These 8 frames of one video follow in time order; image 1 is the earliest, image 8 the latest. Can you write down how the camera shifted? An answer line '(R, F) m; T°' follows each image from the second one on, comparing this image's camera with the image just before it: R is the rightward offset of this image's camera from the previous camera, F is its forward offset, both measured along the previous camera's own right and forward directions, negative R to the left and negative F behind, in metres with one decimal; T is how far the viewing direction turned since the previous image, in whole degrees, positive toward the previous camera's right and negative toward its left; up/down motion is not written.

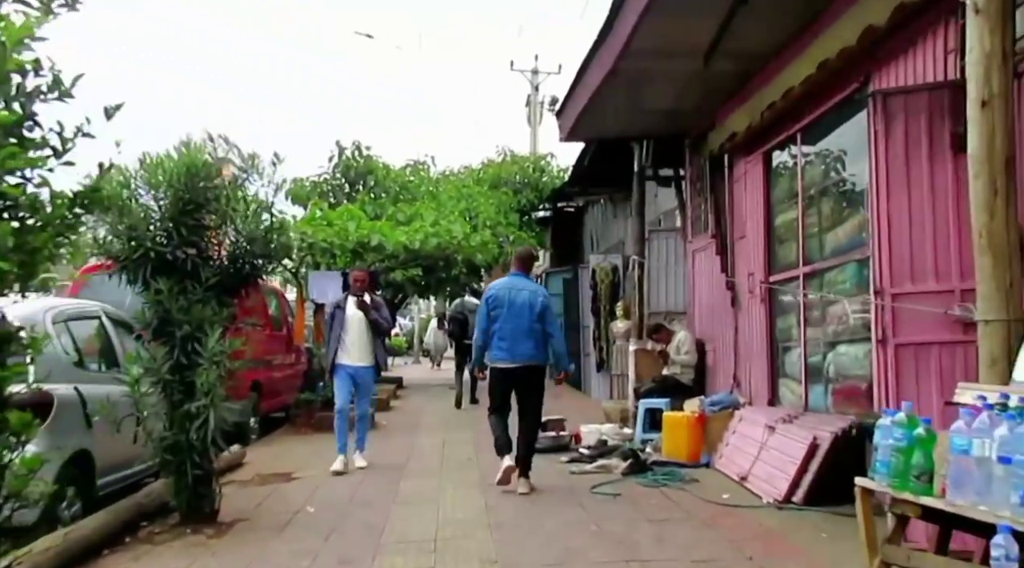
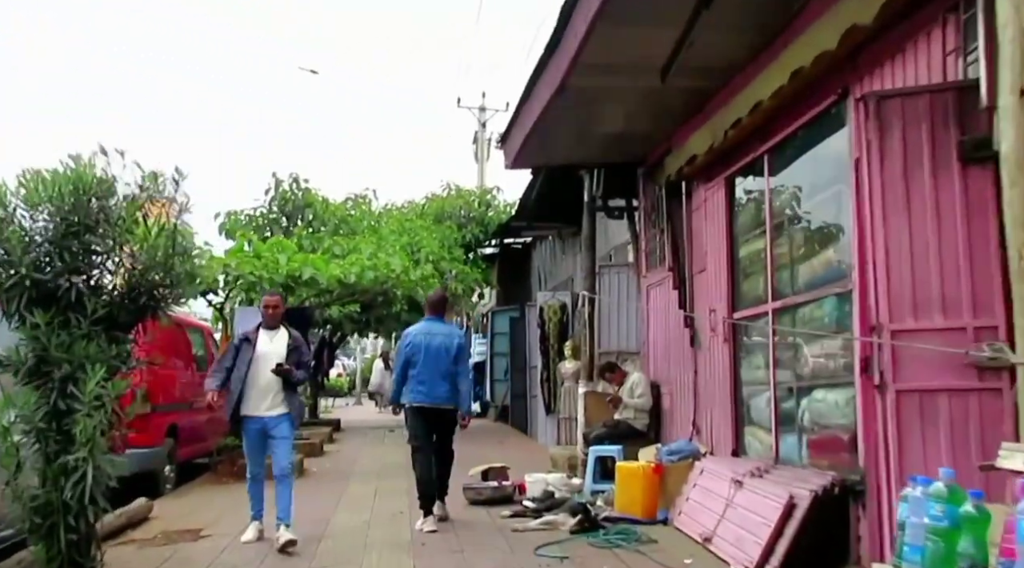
(+0.1, +0.8) m; +3°
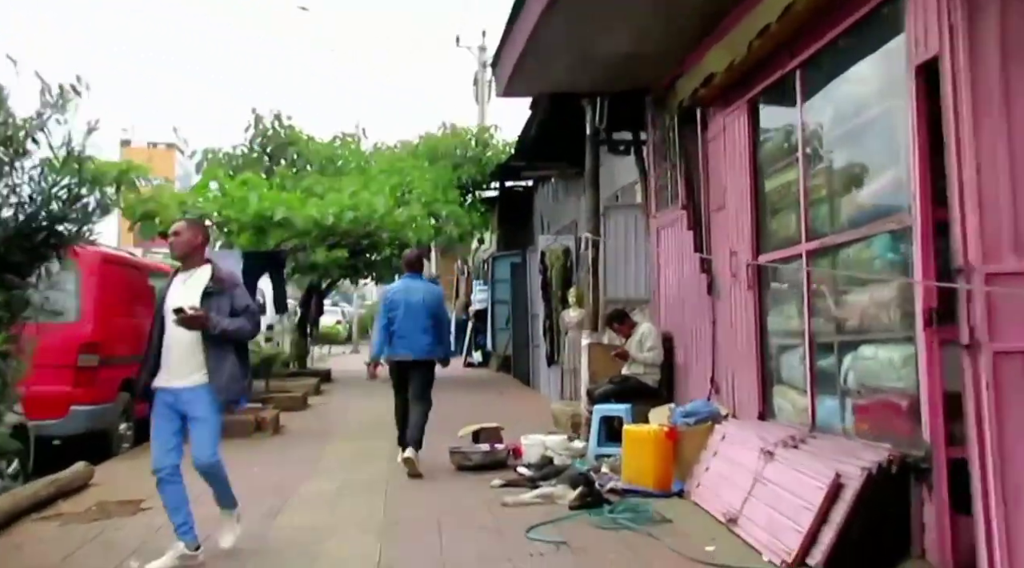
(+0.1, +0.9) m; 0°
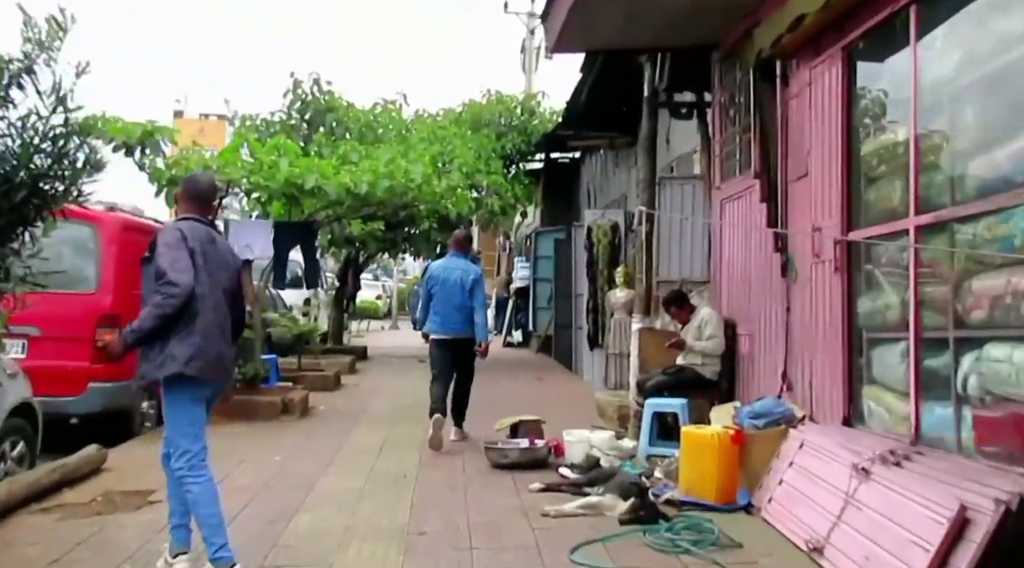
(0.0, +0.8) m; -3°
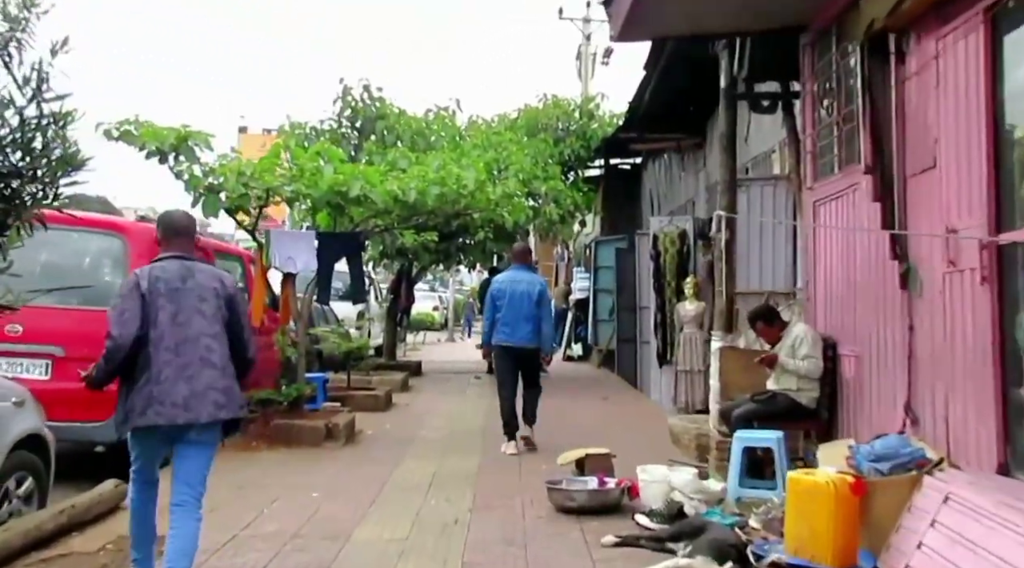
(-0.1, +0.8) m; -3°
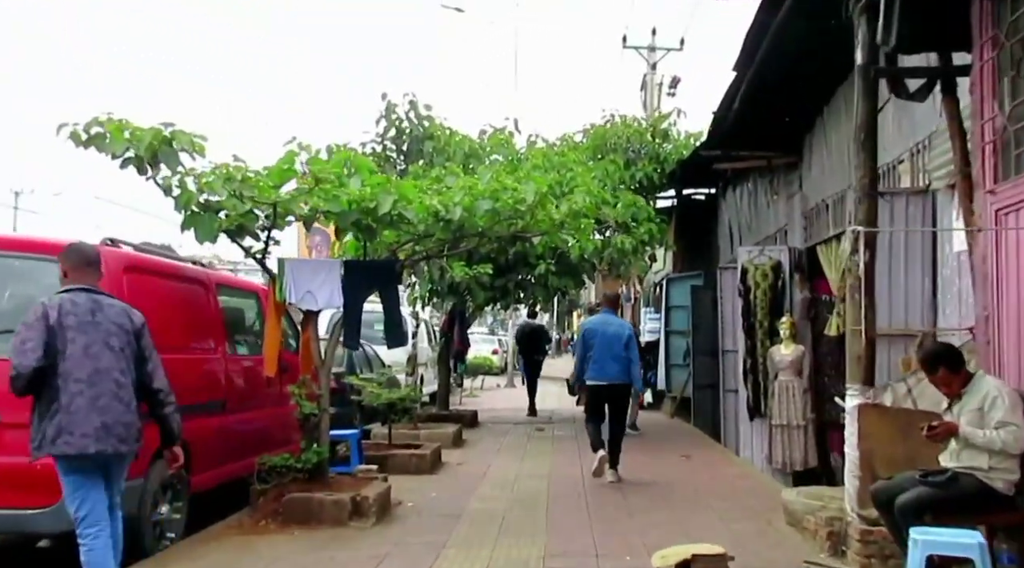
(-0.1, +1.6) m; -4°
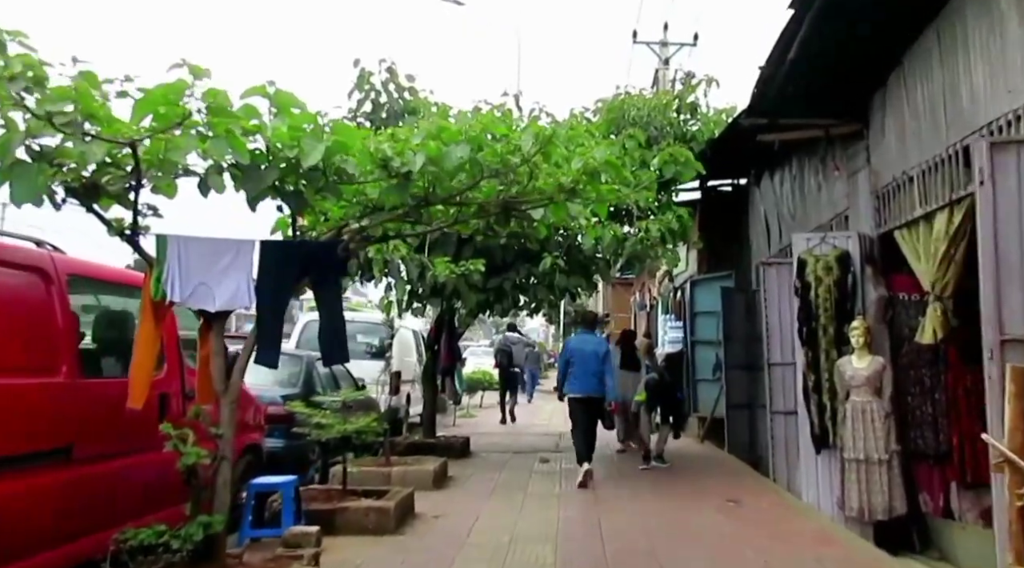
(+0.1, +2.3) m; 0°
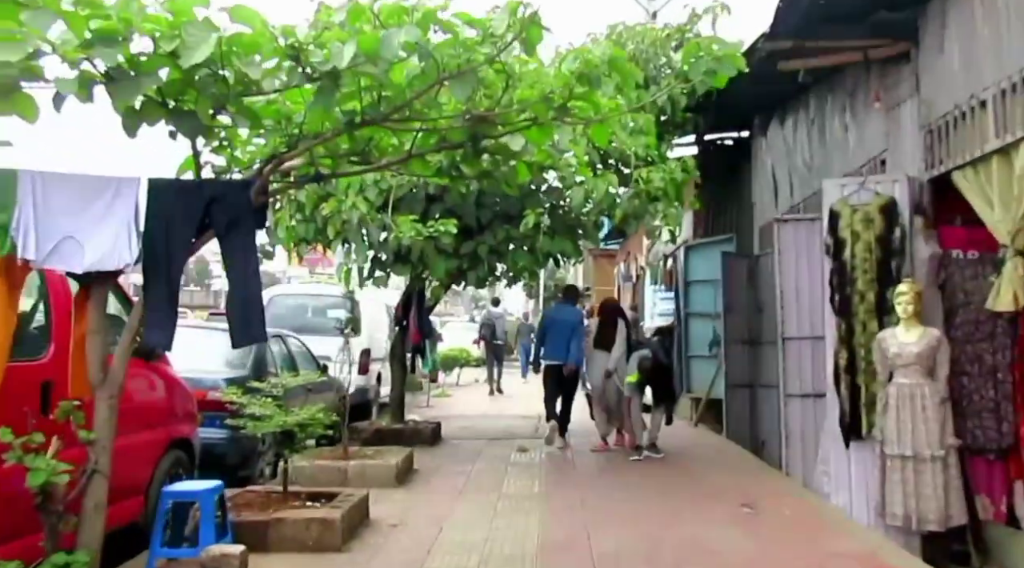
(0.0, +1.3) m; +1°
